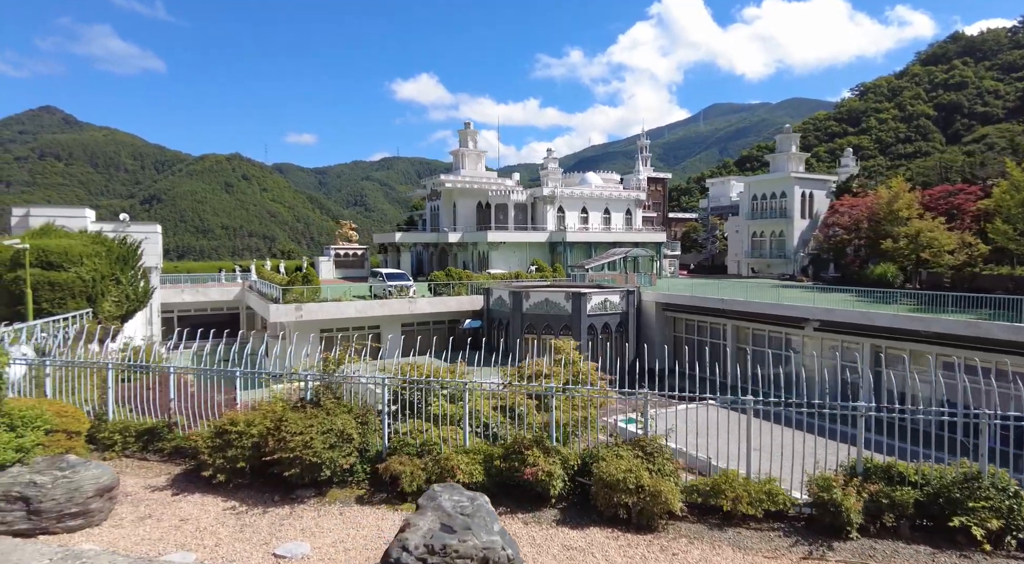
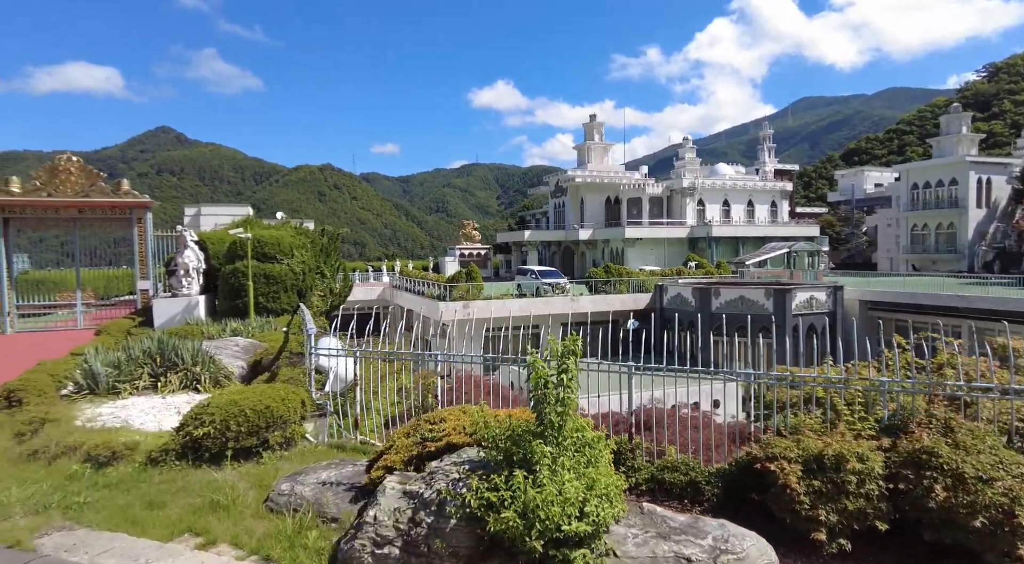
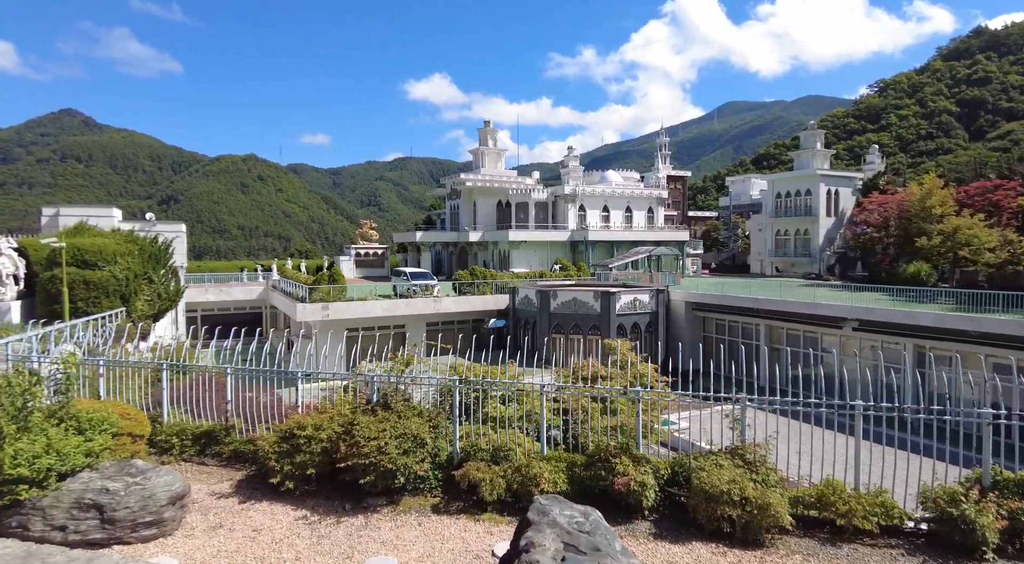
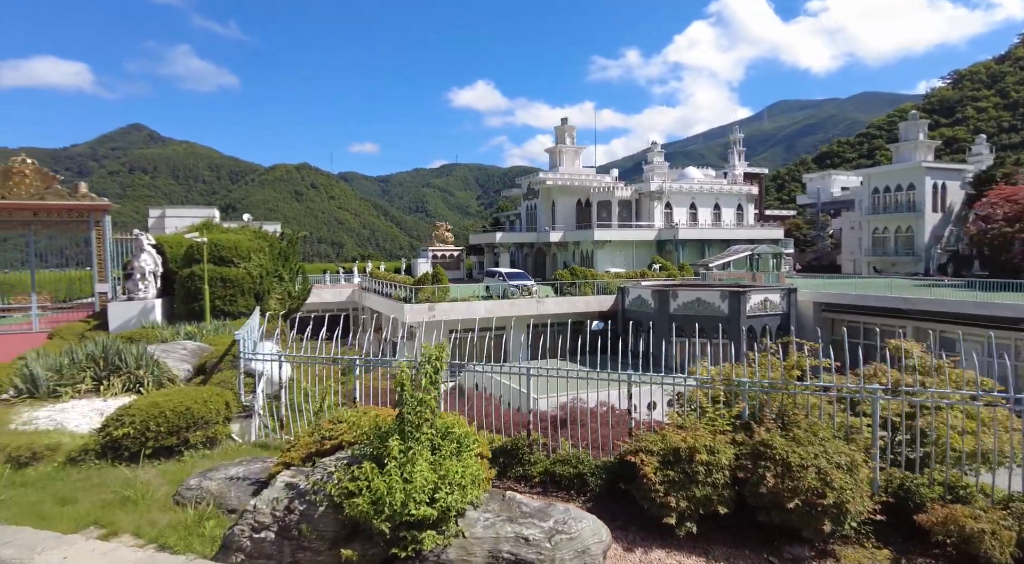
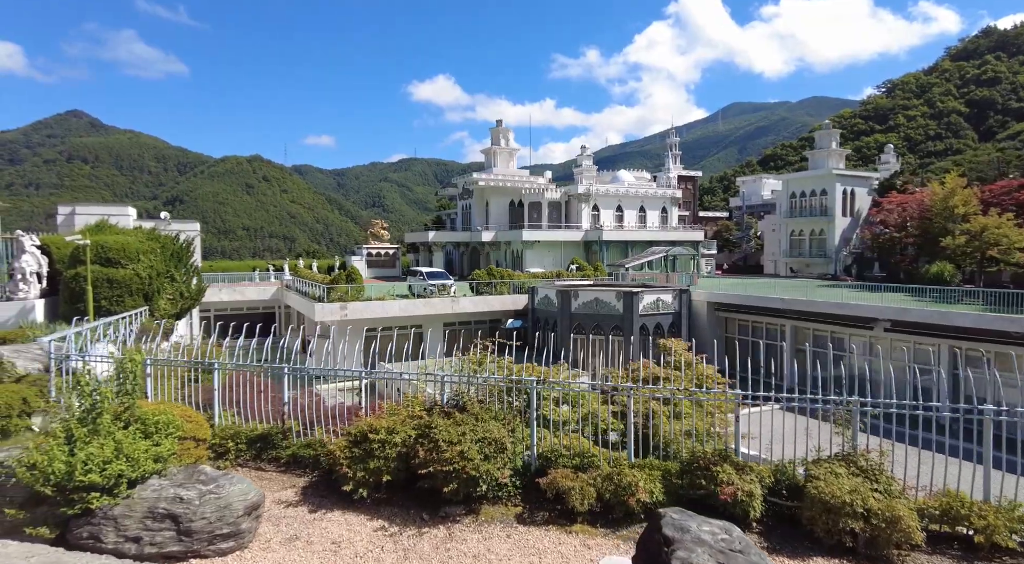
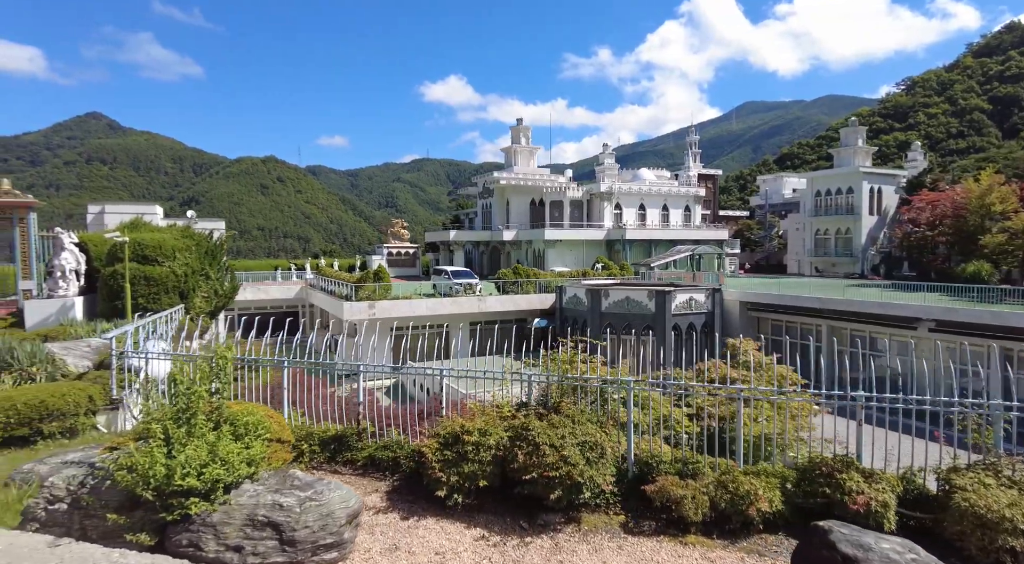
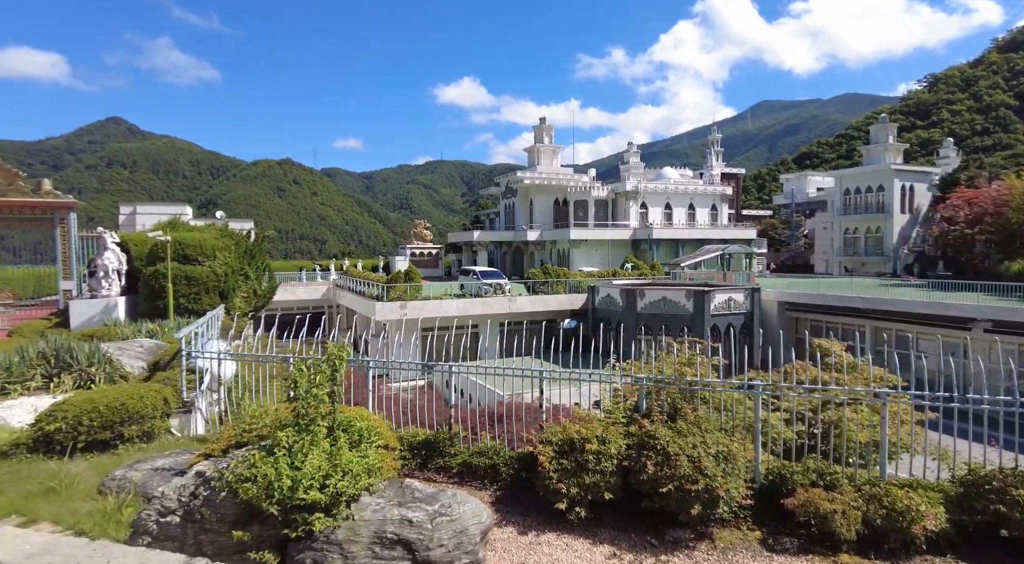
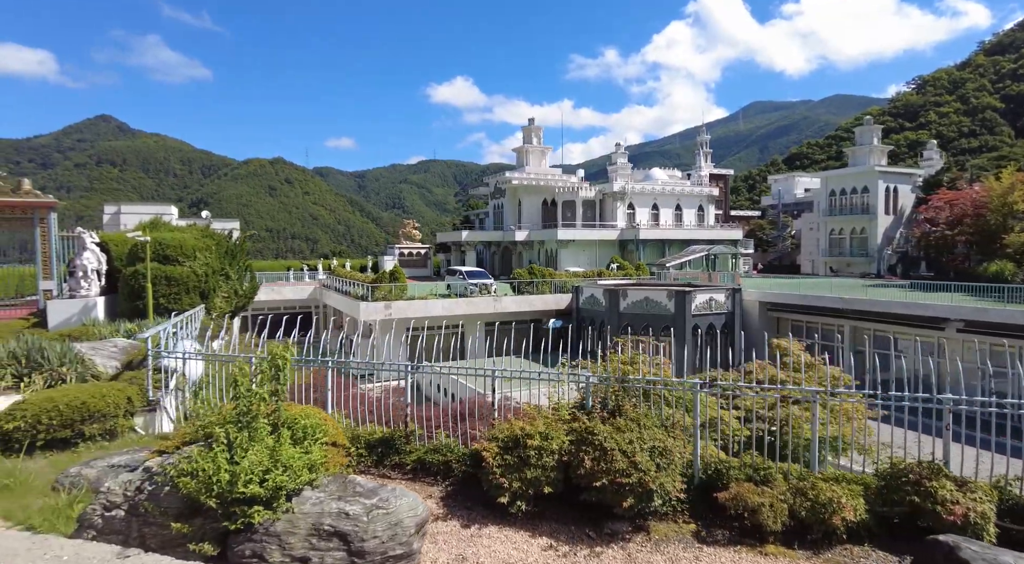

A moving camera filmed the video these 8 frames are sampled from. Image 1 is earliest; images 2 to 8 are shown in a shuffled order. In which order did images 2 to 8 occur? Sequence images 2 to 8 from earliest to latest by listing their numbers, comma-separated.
3, 5, 6, 8, 7, 4, 2
